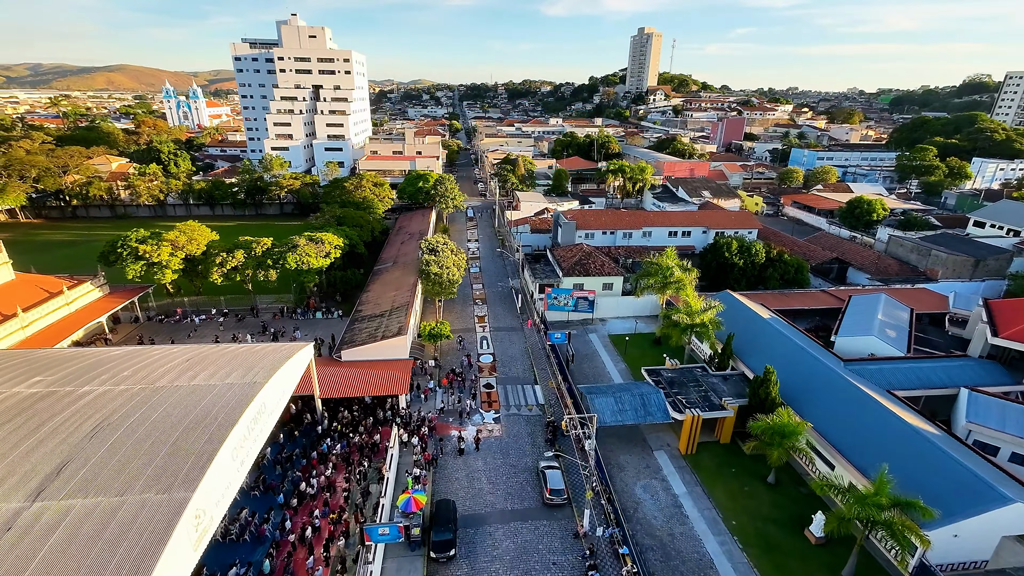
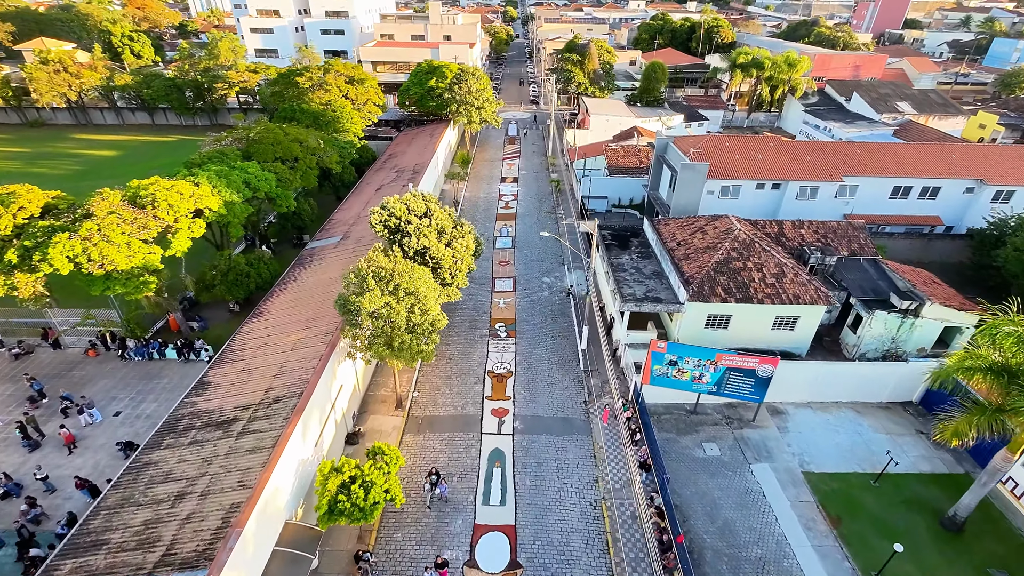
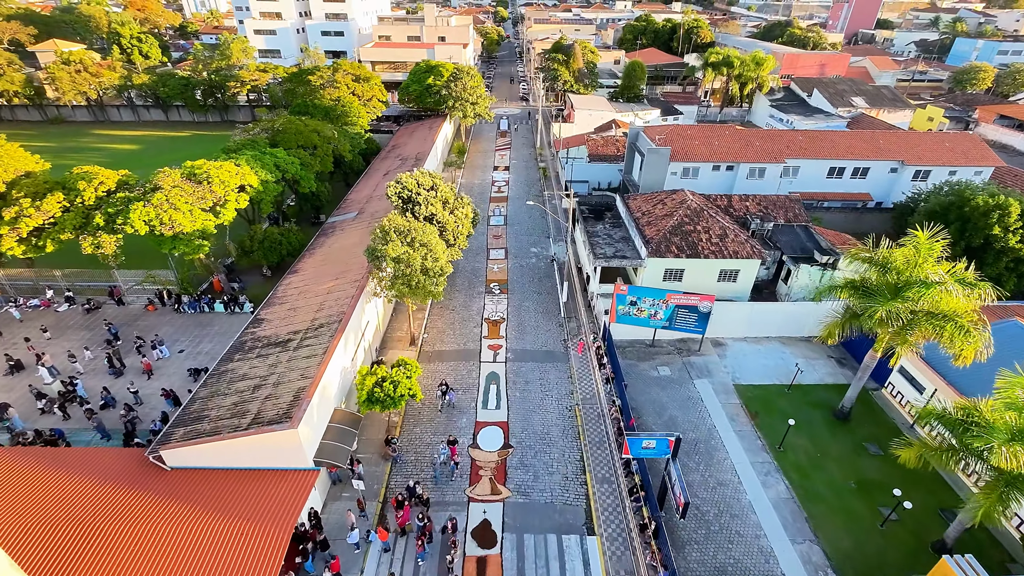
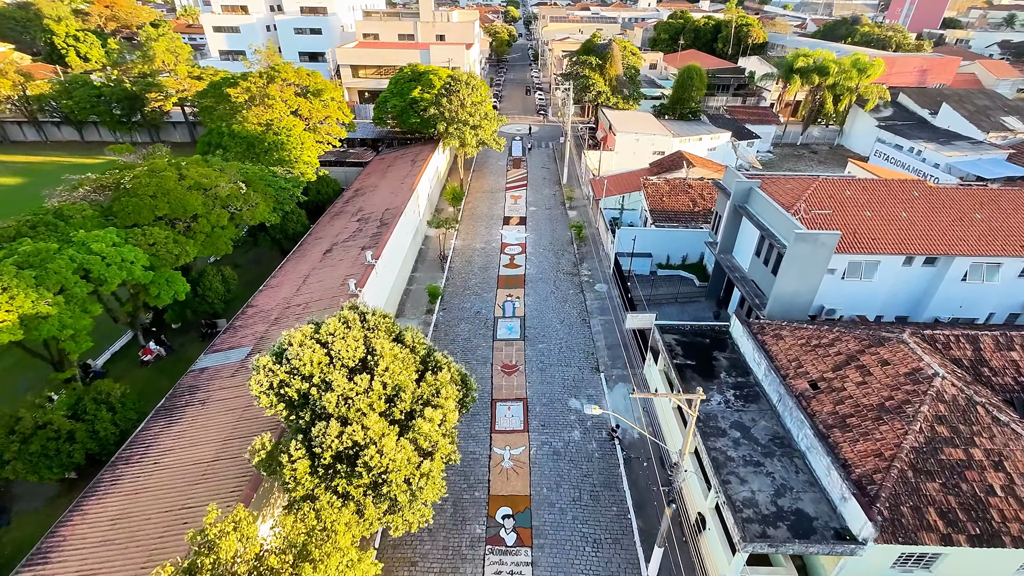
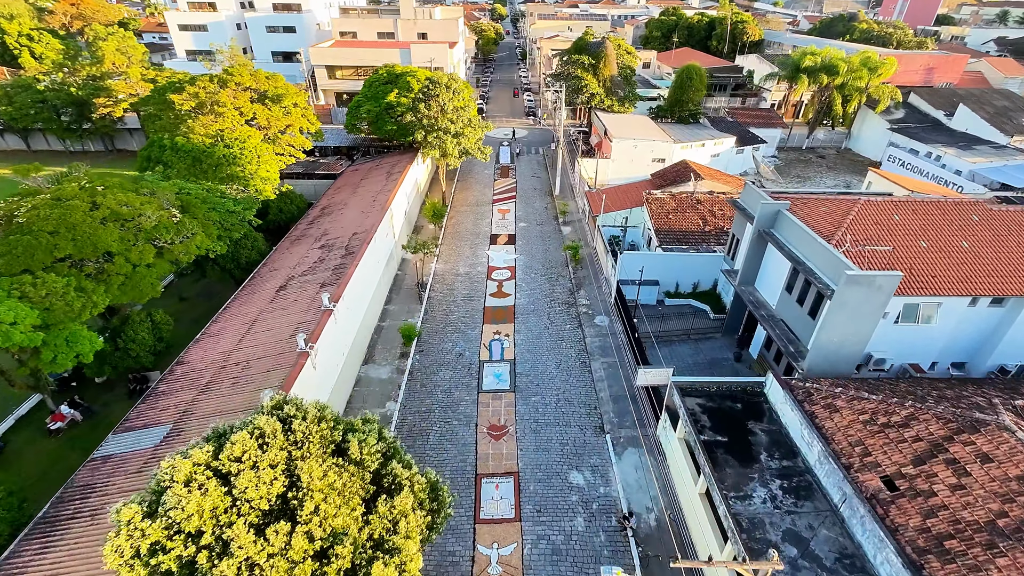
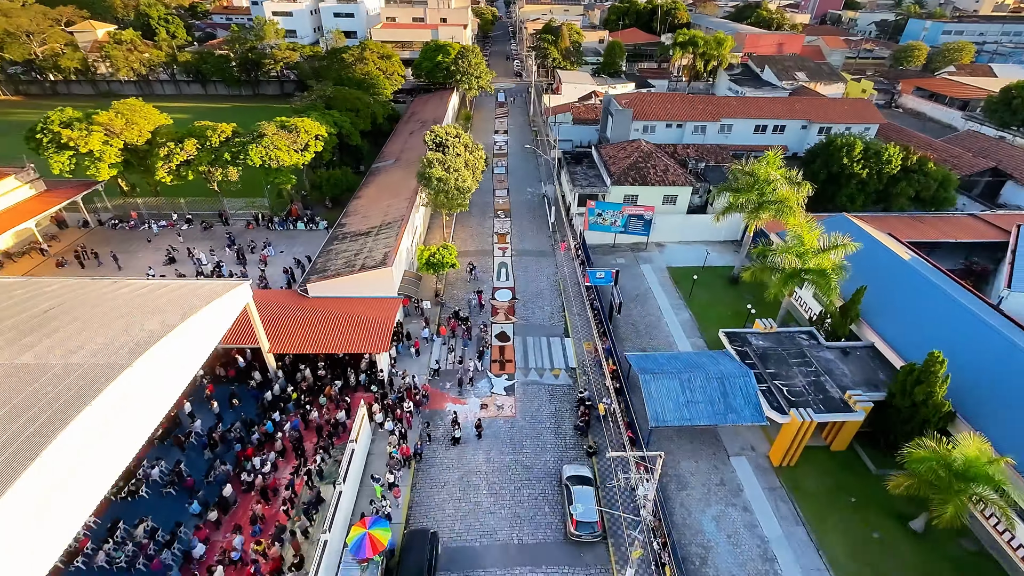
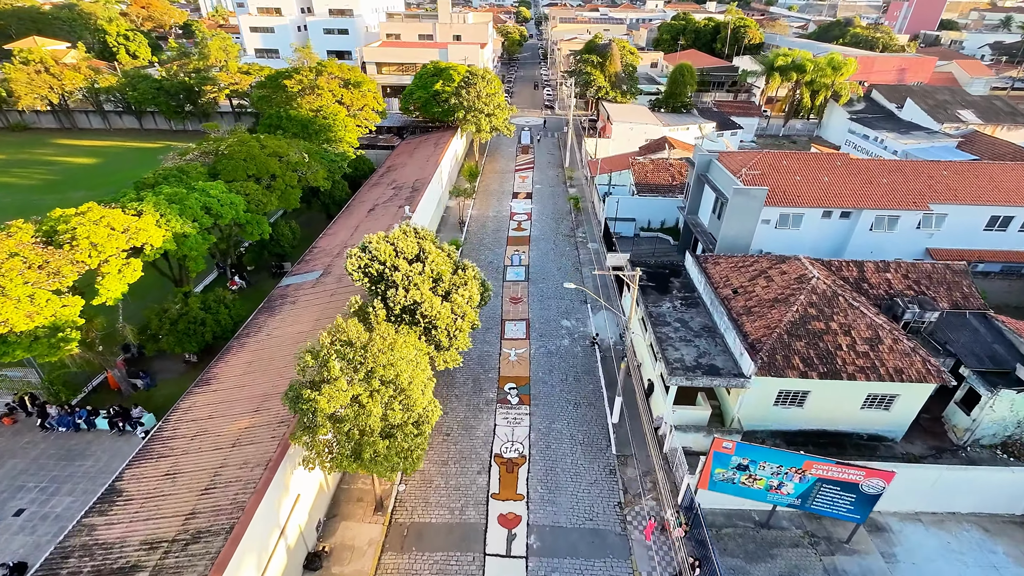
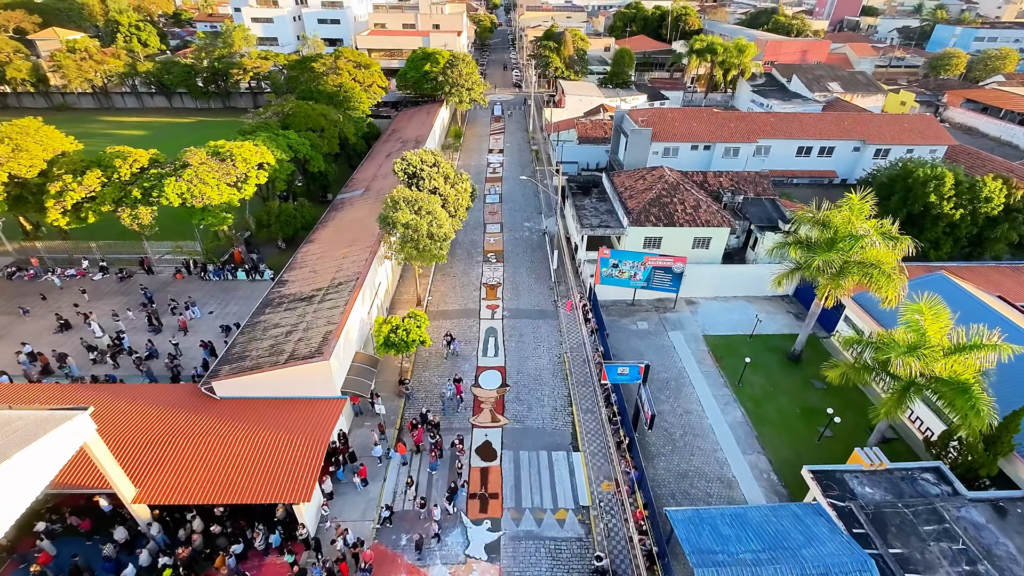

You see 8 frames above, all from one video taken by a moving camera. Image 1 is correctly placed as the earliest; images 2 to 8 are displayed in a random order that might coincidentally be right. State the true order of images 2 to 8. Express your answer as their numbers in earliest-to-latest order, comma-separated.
6, 8, 3, 2, 7, 4, 5
